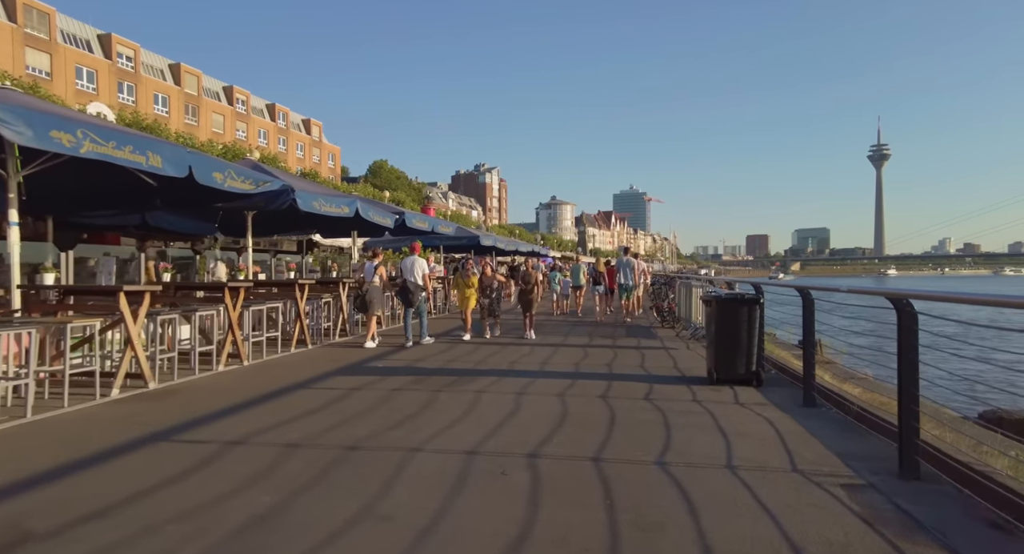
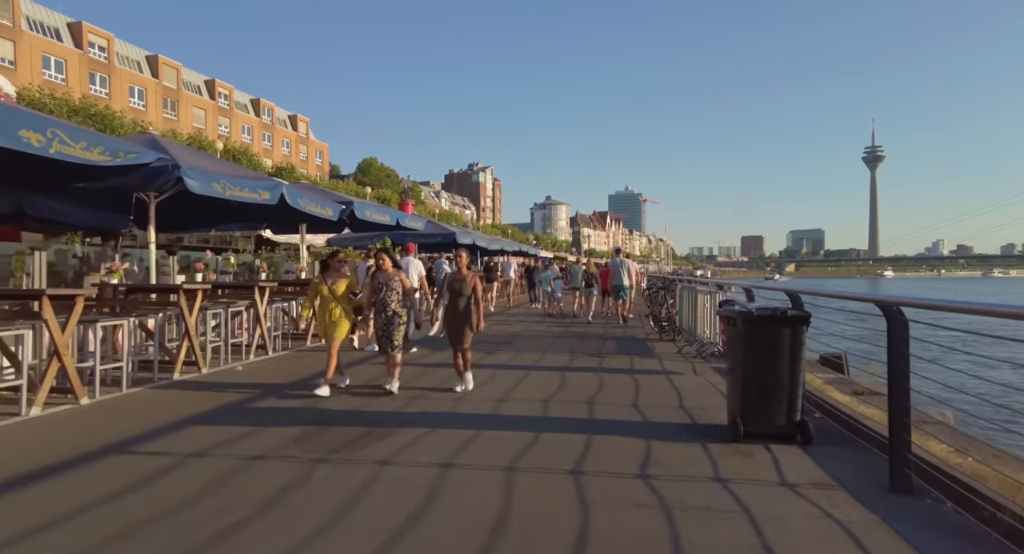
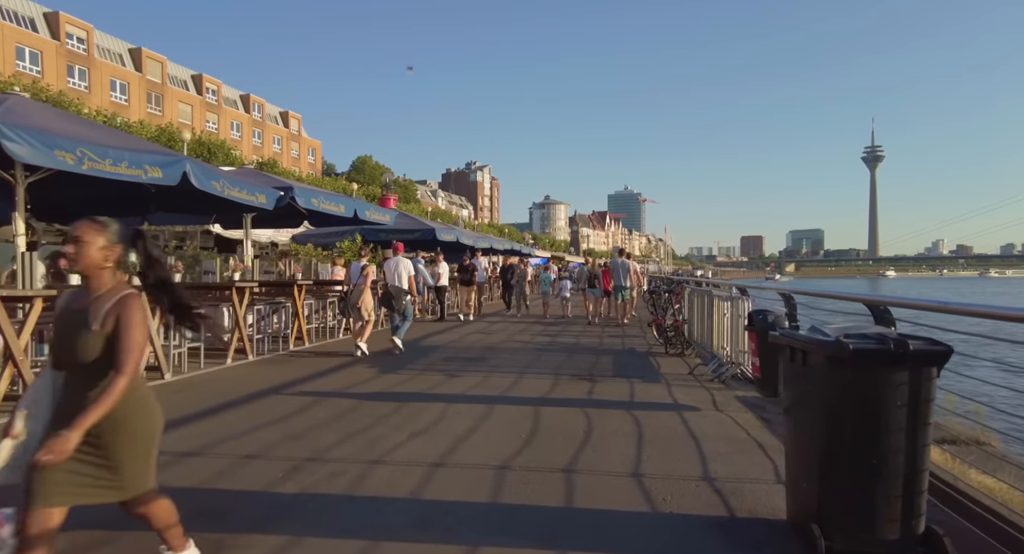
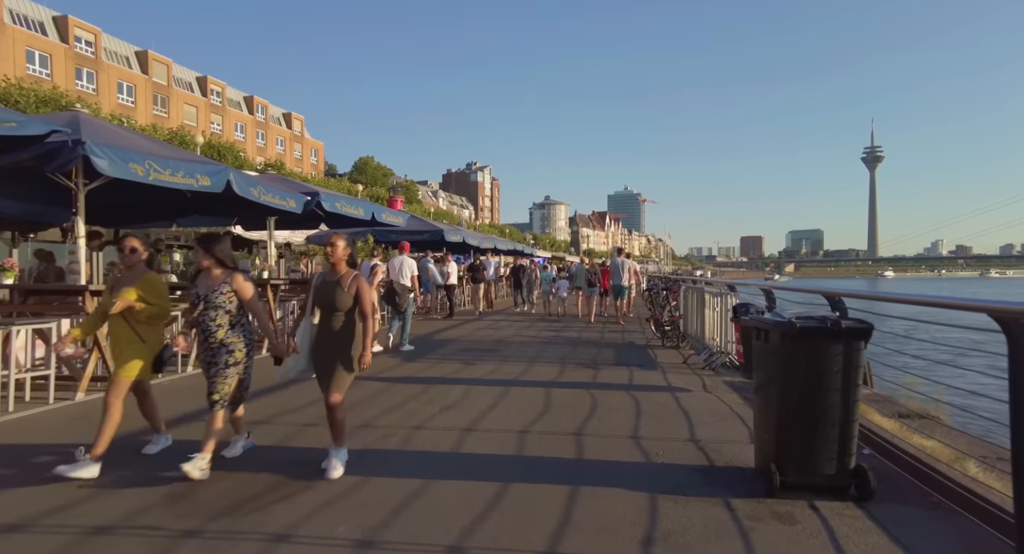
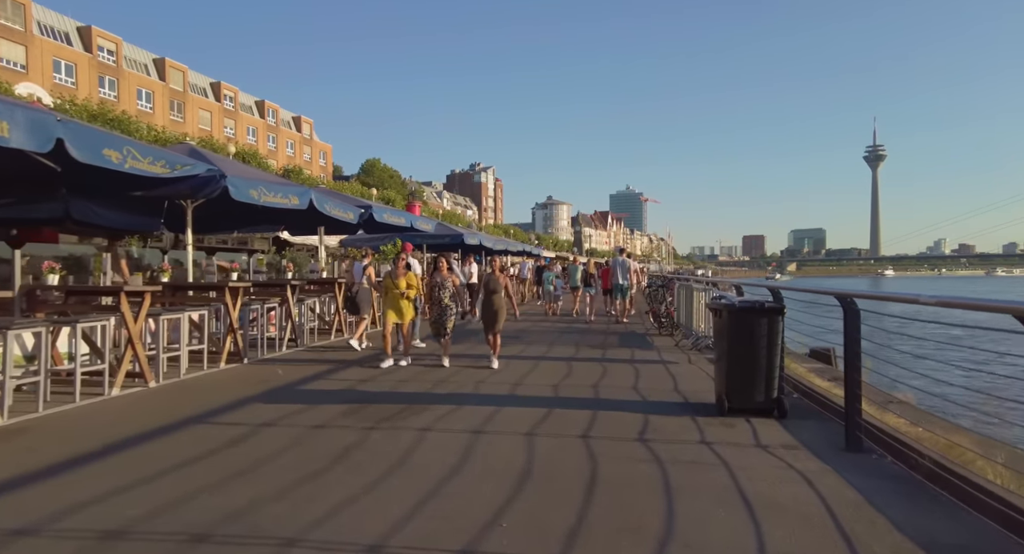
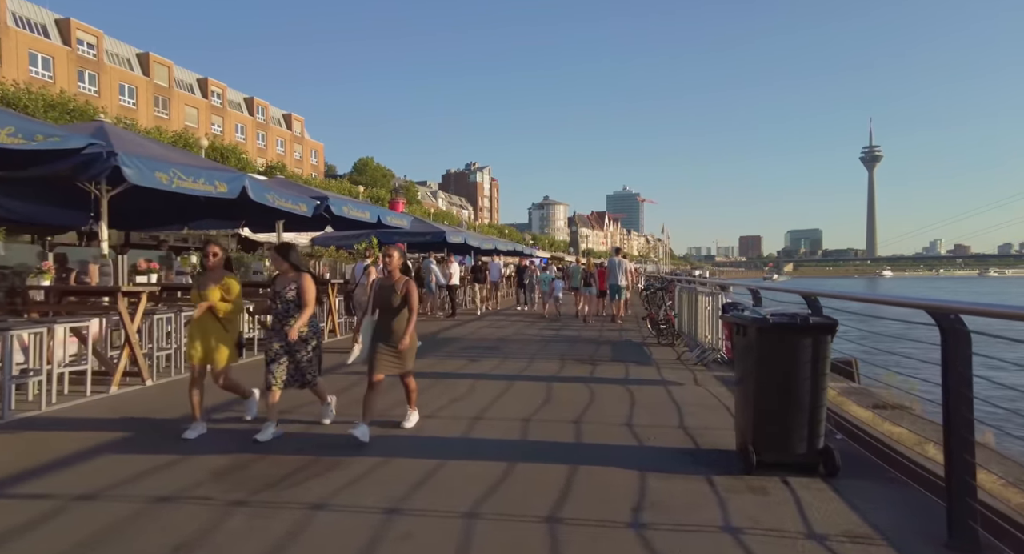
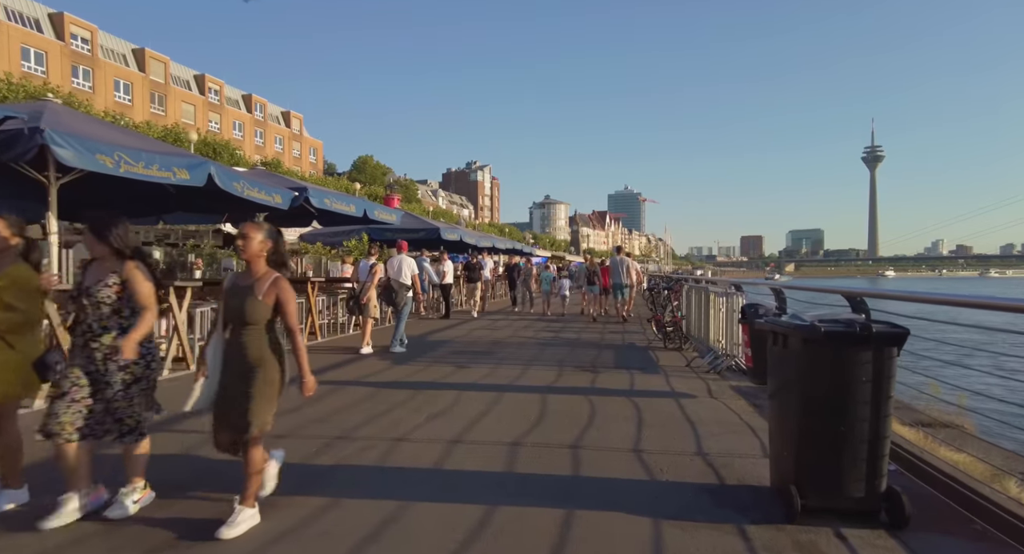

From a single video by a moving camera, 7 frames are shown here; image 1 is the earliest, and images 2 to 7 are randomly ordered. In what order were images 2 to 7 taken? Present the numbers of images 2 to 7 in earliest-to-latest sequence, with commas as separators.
5, 2, 6, 4, 7, 3
